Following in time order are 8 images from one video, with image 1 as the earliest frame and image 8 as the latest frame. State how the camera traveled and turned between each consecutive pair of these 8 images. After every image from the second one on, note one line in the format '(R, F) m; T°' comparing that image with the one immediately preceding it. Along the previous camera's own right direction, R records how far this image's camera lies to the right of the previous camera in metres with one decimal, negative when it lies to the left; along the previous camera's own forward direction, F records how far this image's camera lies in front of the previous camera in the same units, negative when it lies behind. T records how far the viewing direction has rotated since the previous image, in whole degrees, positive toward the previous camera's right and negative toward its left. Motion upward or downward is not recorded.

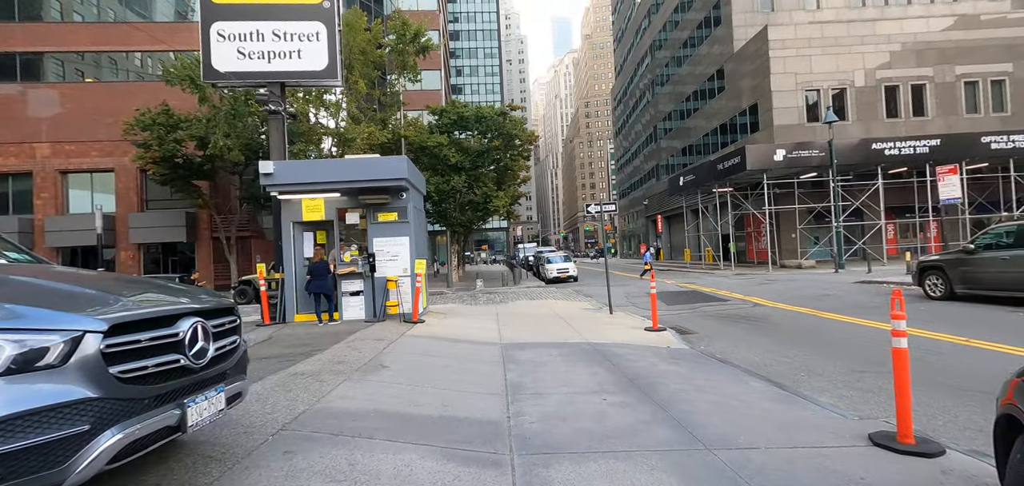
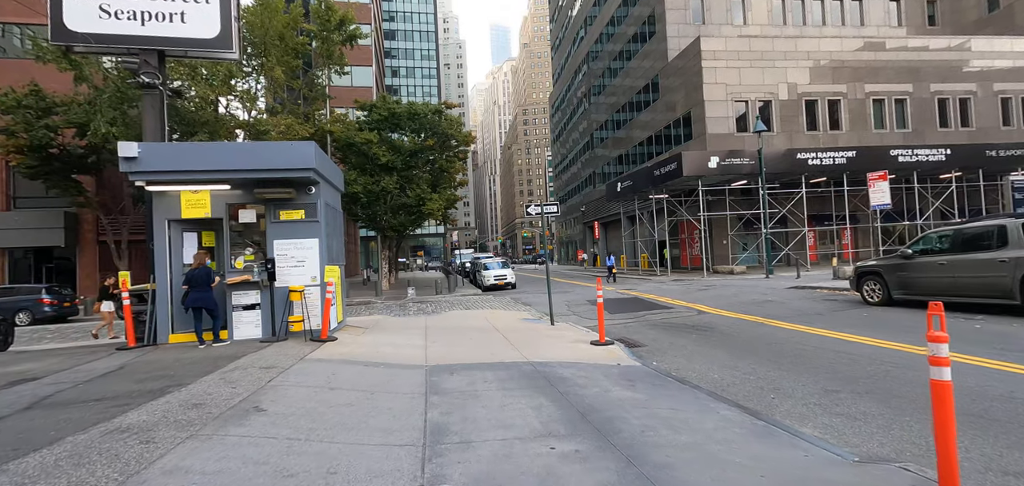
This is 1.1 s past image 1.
(+0.1, +1.2) m; +7°
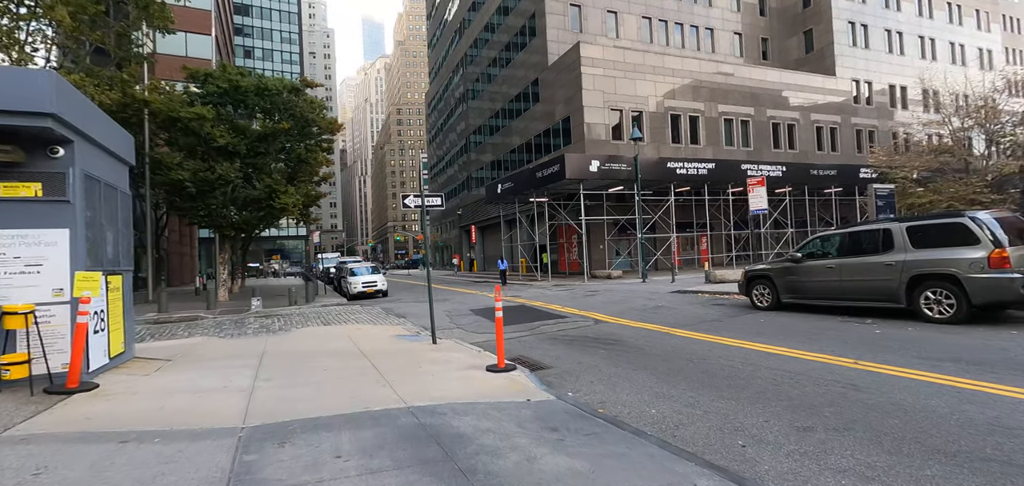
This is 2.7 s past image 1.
(0.0, +1.9) m; +15°
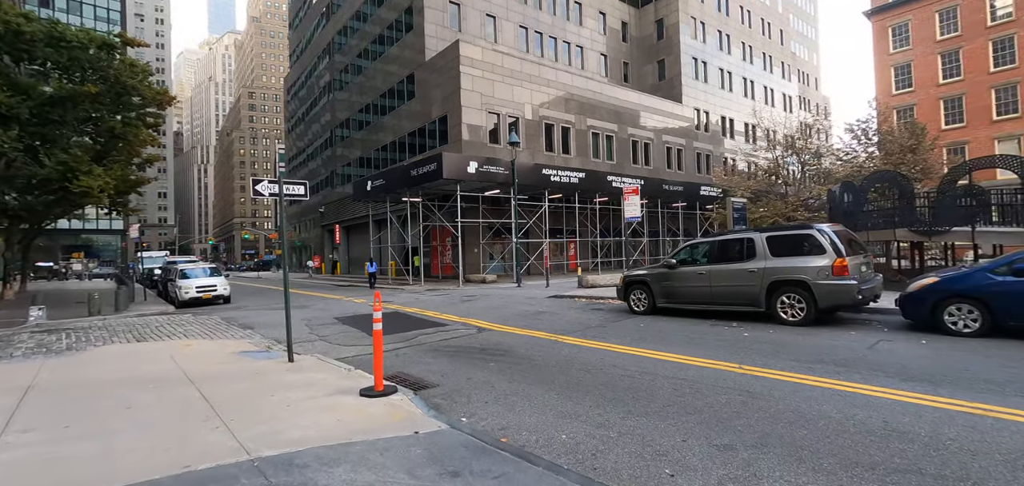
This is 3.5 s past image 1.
(-0.2, +0.9) m; +16°
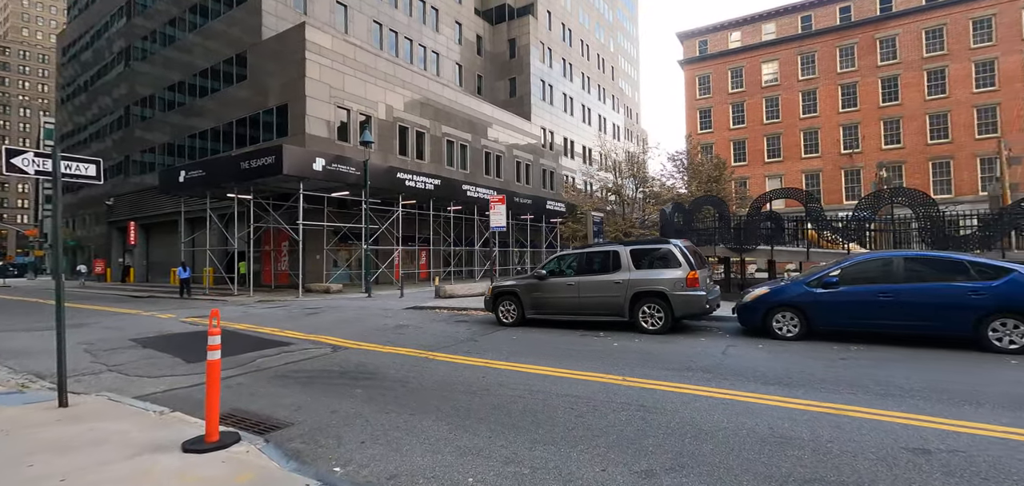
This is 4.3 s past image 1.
(-0.5, +0.7) m; +19°
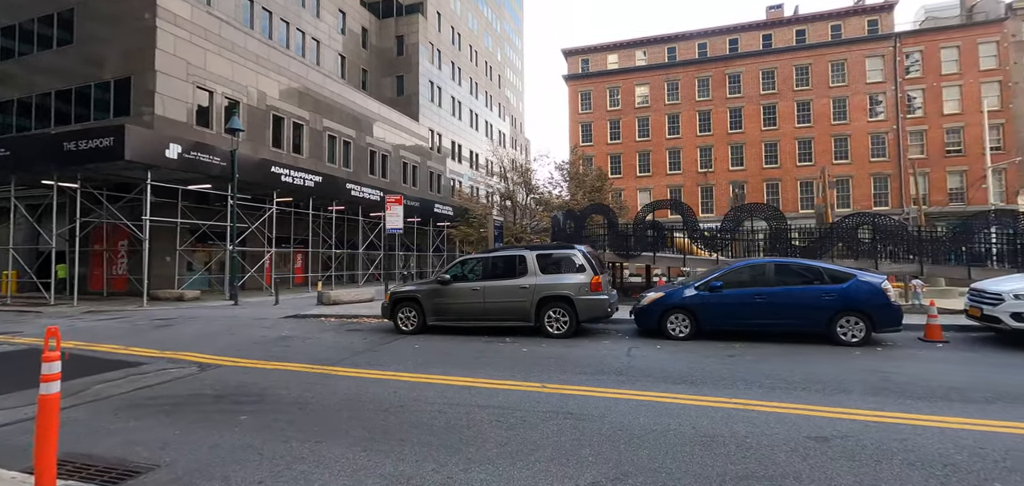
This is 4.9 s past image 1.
(-0.4, +0.4) m; +14°
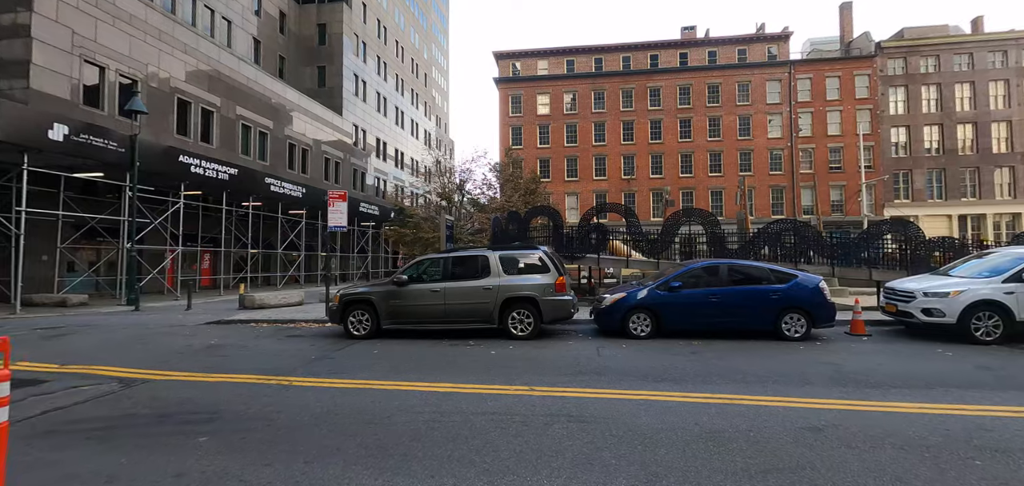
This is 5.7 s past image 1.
(-0.8, +0.3) m; +10°
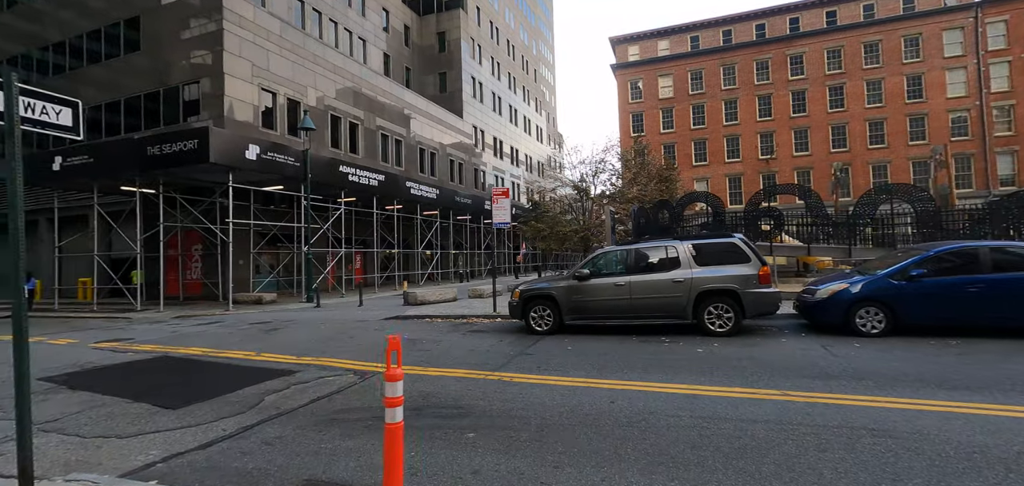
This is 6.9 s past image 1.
(-1.5, +0.2) m; -13°
